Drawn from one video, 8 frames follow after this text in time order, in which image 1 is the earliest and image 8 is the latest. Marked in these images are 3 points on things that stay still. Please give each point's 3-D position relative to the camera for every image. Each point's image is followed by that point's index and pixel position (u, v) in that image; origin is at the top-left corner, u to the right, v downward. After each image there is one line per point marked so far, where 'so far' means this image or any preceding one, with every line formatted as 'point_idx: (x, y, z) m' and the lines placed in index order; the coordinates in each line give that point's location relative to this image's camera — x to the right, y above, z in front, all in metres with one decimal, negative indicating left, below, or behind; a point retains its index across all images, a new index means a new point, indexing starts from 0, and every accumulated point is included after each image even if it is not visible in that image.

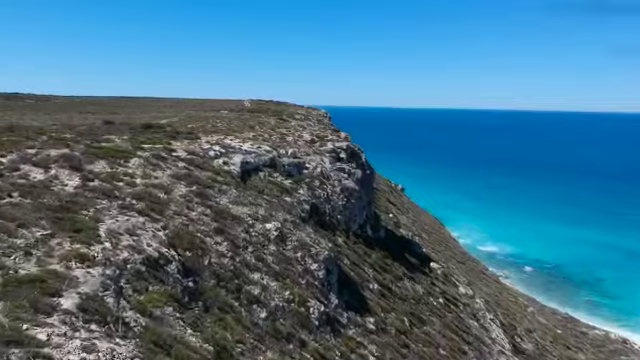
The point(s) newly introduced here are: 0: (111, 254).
0: (-6.3, -2.2, +15.6) m
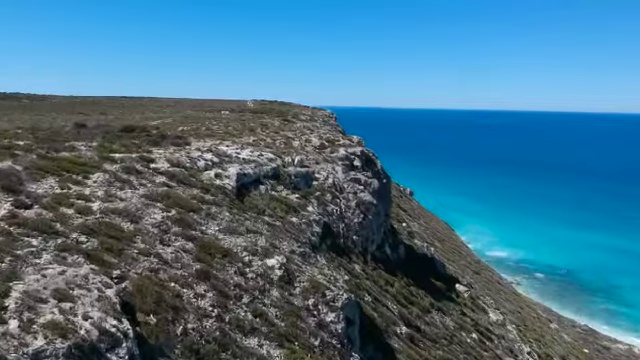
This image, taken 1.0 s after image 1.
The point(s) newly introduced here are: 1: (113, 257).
0: (-5.7, -3.0, +9.6) m
1: (-5.9, -2.2, +14.9) m
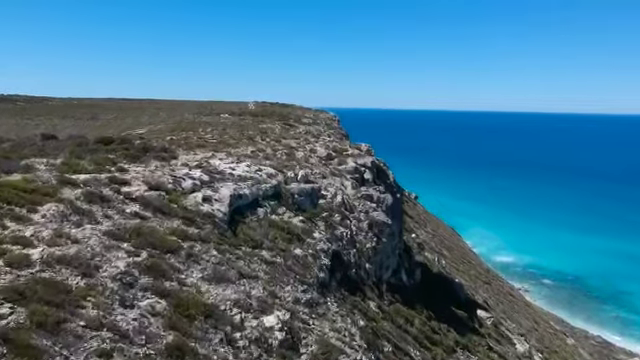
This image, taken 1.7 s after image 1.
0: (-5.3, -4.0, +5.2) m
1: (-5.5, -3.2, +10.5) m
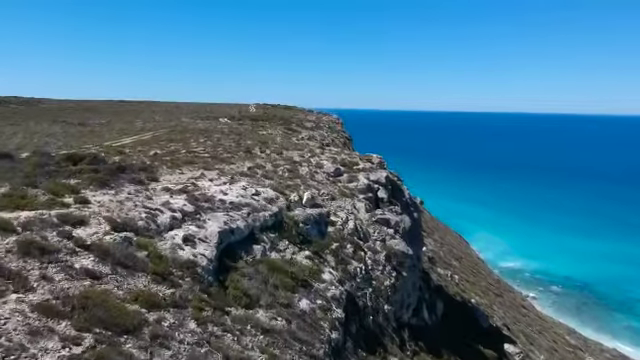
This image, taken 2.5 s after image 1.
0: (-5.0, -5.1, +0.7) m
1: (-5.2, -4.3, +6.0) m
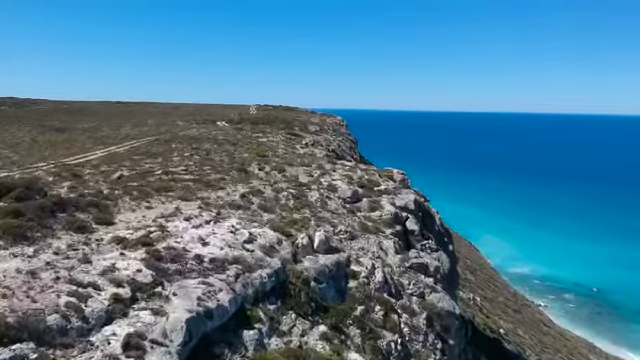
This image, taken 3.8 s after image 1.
0: (-4.4, -6.4, -5.9) m
1: (-4.6, -5.6, -0.6) m
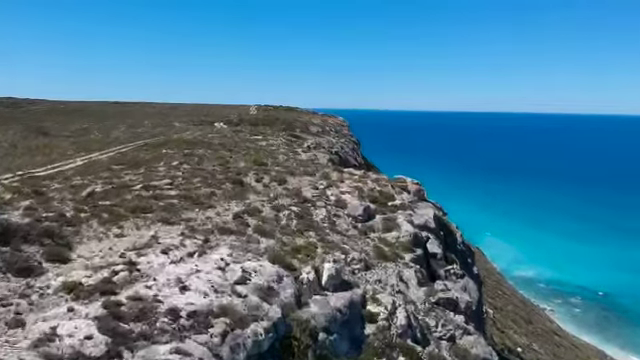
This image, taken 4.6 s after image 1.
0: (-4.2, -7.0, -9.3) m
1: (-4.4, -6.2, -4.1) m
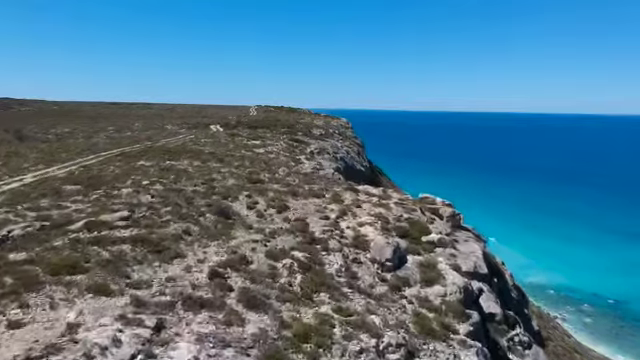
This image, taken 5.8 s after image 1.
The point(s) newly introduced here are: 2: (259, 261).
0: (-3.9, -7.9, -15.1) m
1: (-4.0, -7.1, -9.9) m
2: (-1.7, -2.1, +13.8) m
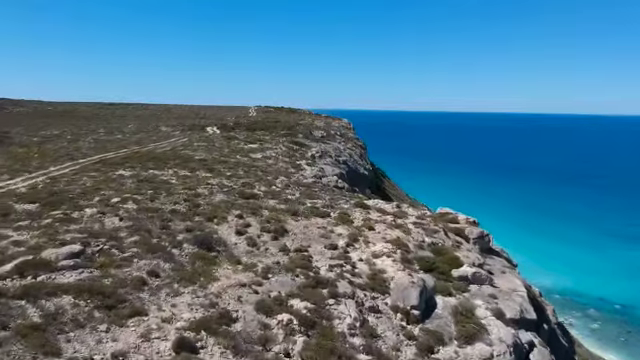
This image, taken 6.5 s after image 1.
0: (-3.7, -8.5, -18.6) m
1: (-3.9, -7.7, -13.3) m
2: (-1.5, -2.7, +10.3) m
